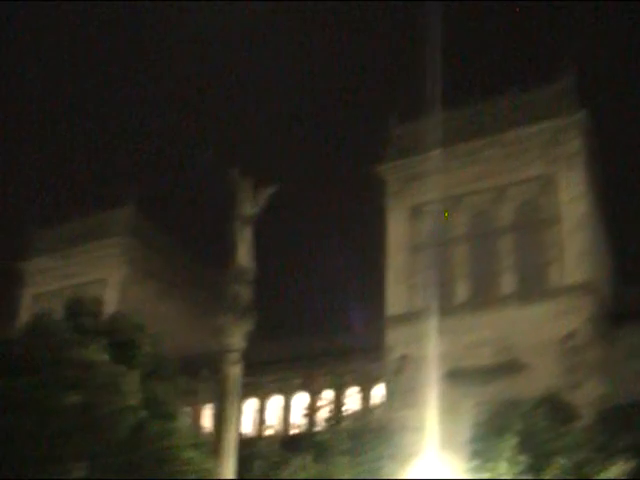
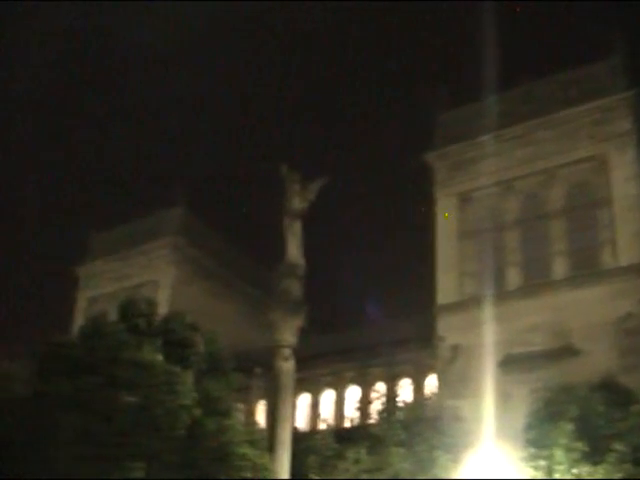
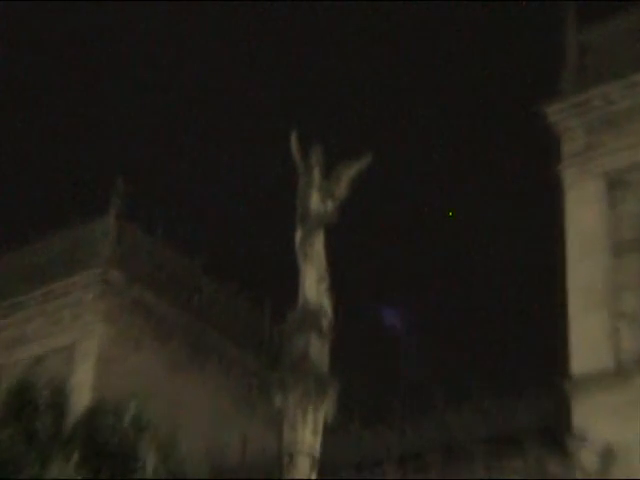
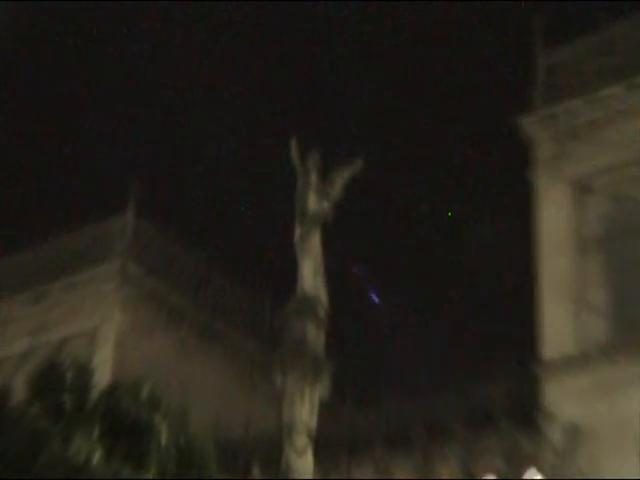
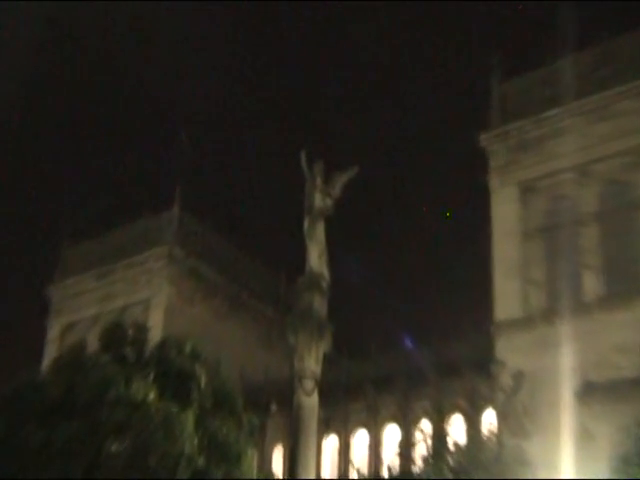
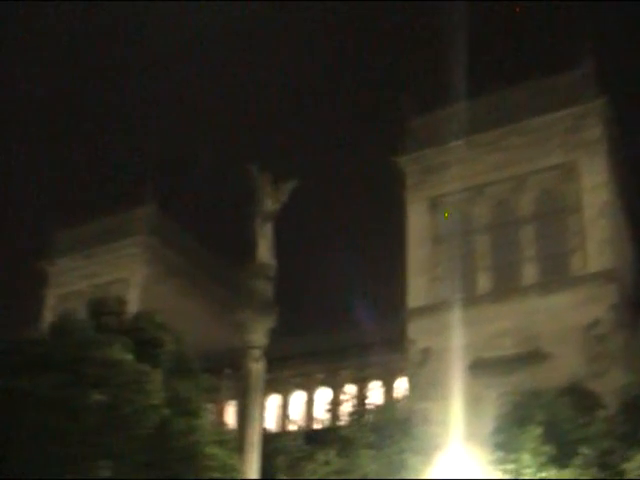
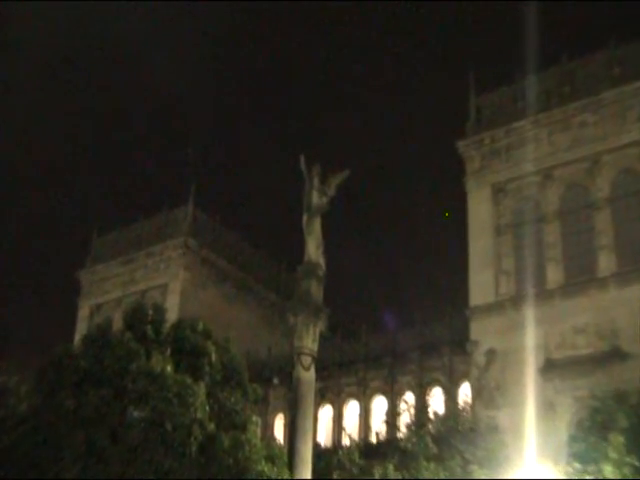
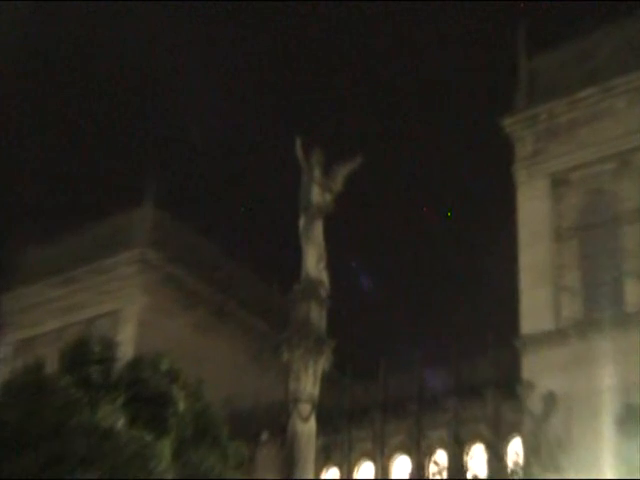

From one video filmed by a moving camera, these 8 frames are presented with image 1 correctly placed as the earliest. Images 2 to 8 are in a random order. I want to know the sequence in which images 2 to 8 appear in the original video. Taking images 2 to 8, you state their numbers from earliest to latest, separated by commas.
6, 2, 7, 5, 8, 4, 3
